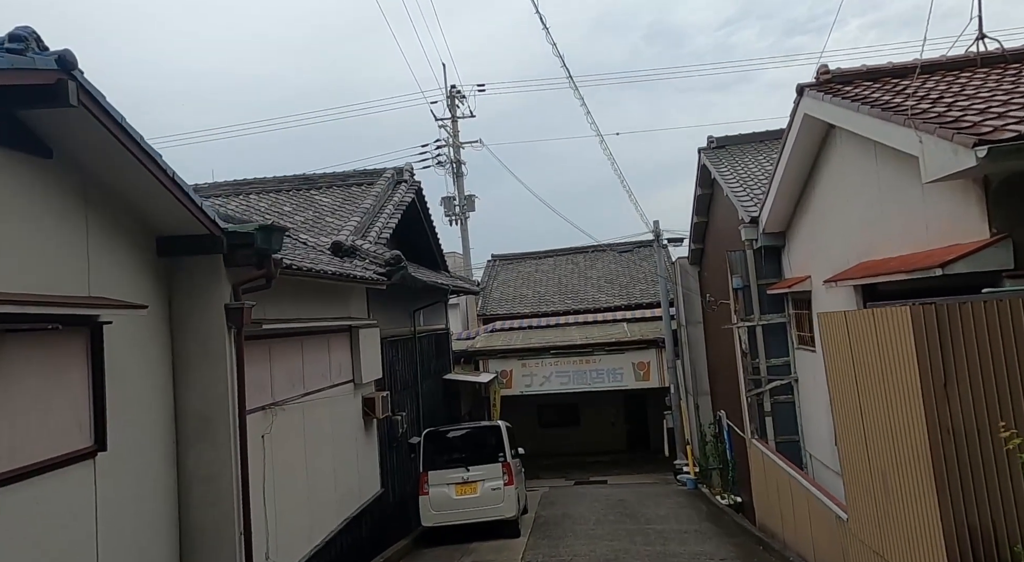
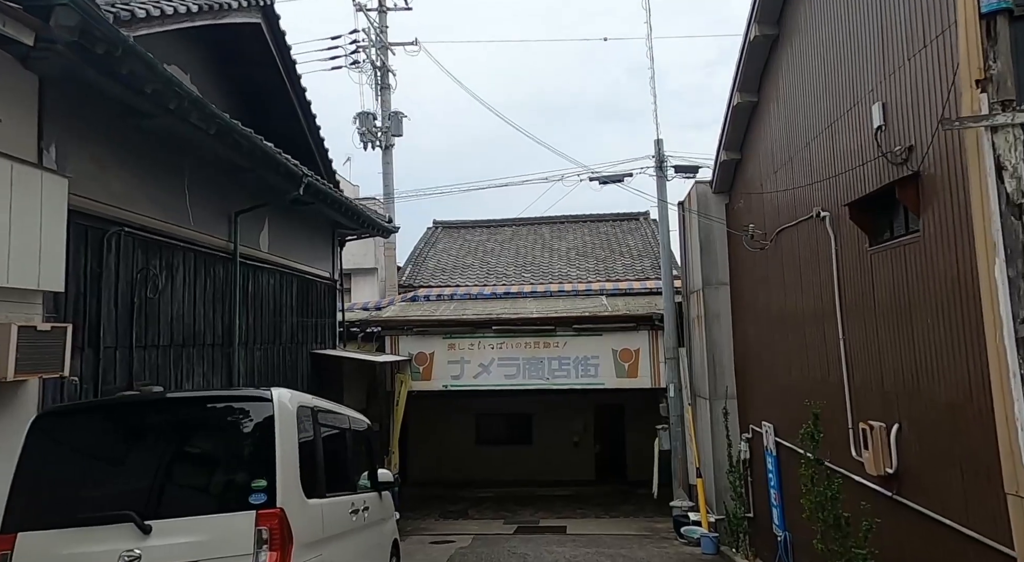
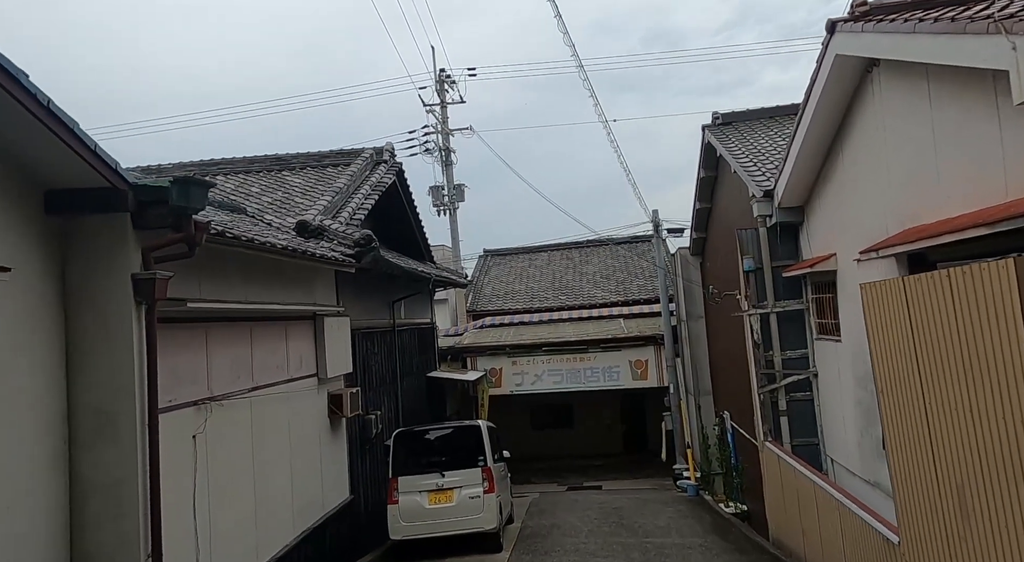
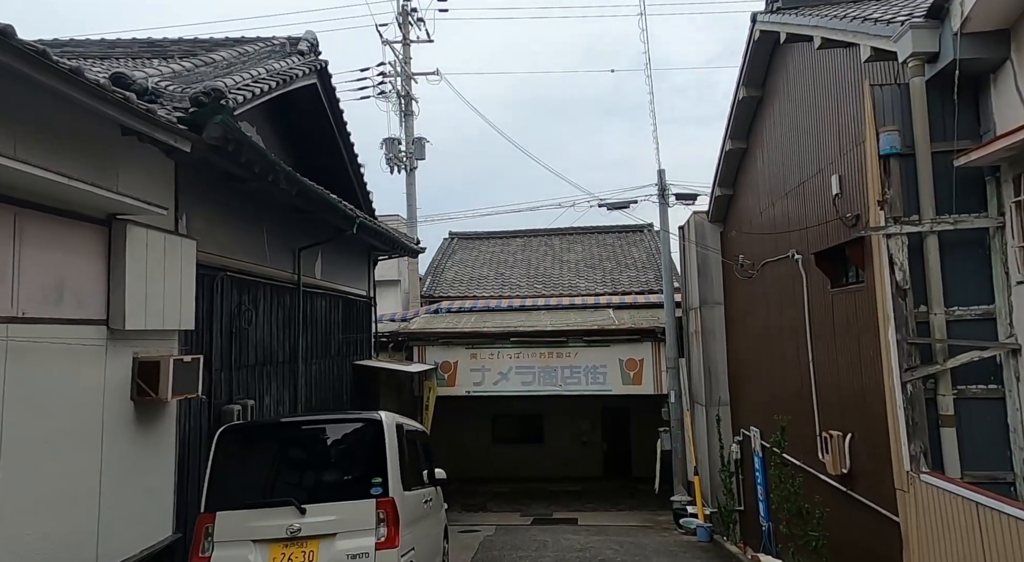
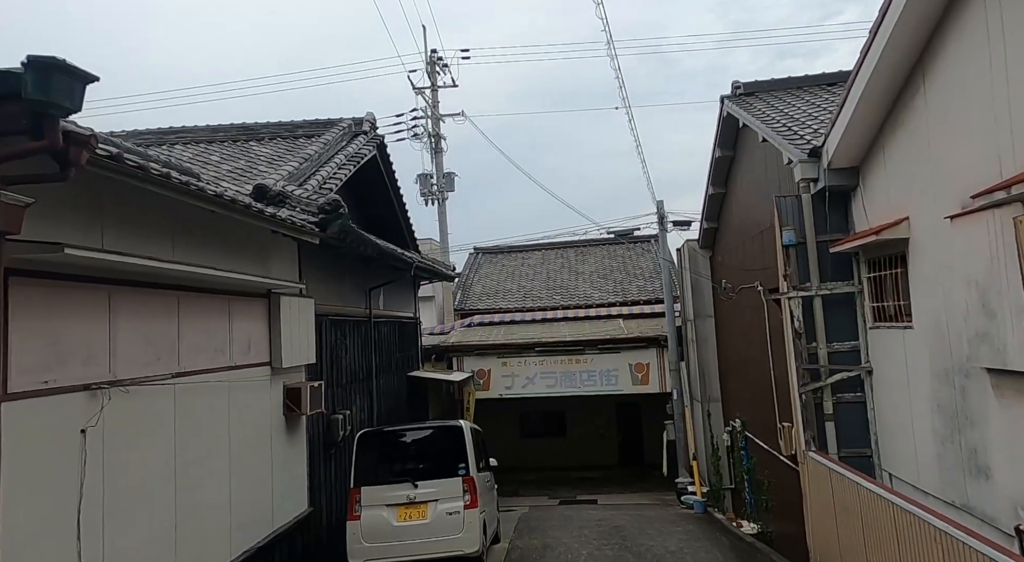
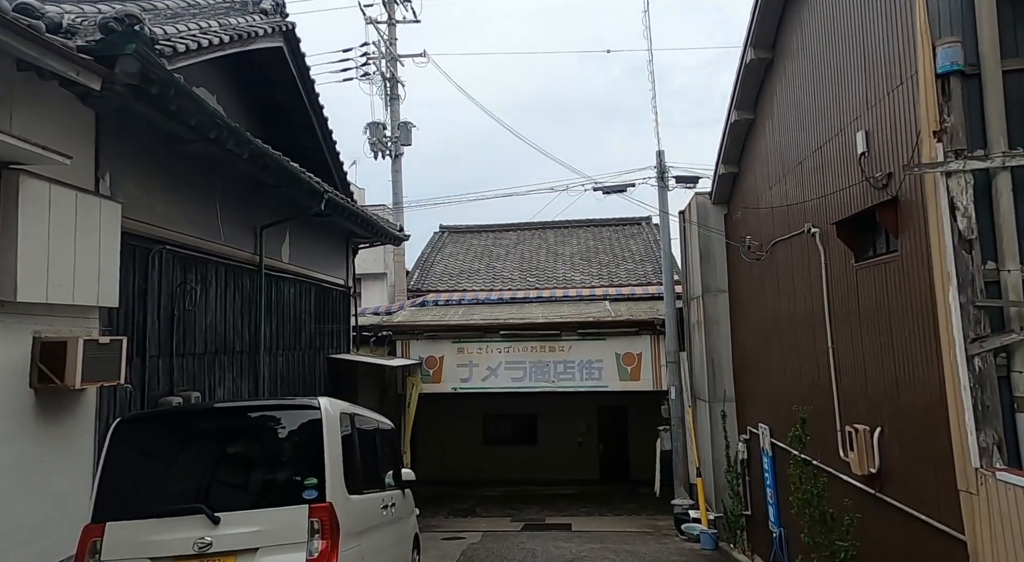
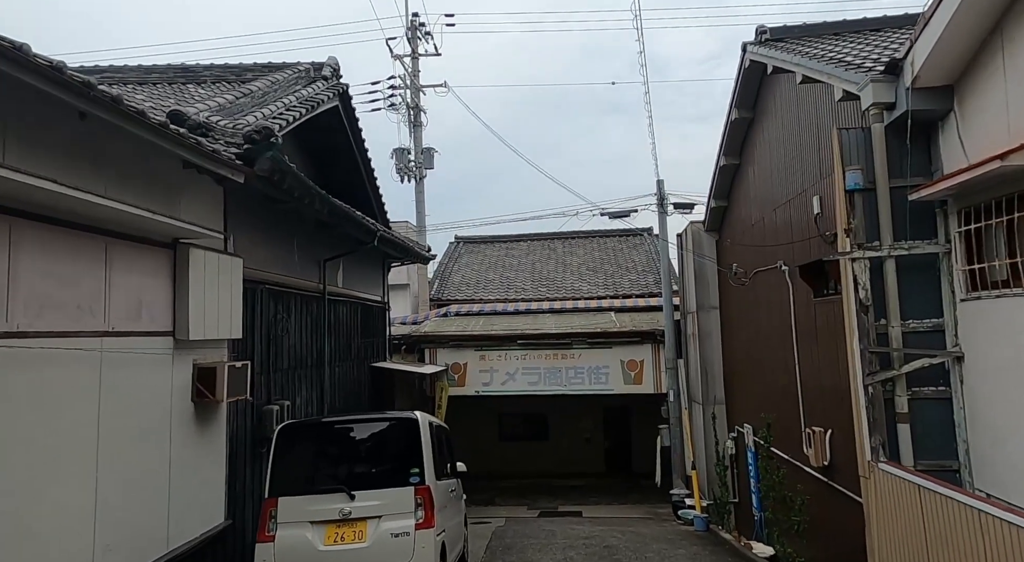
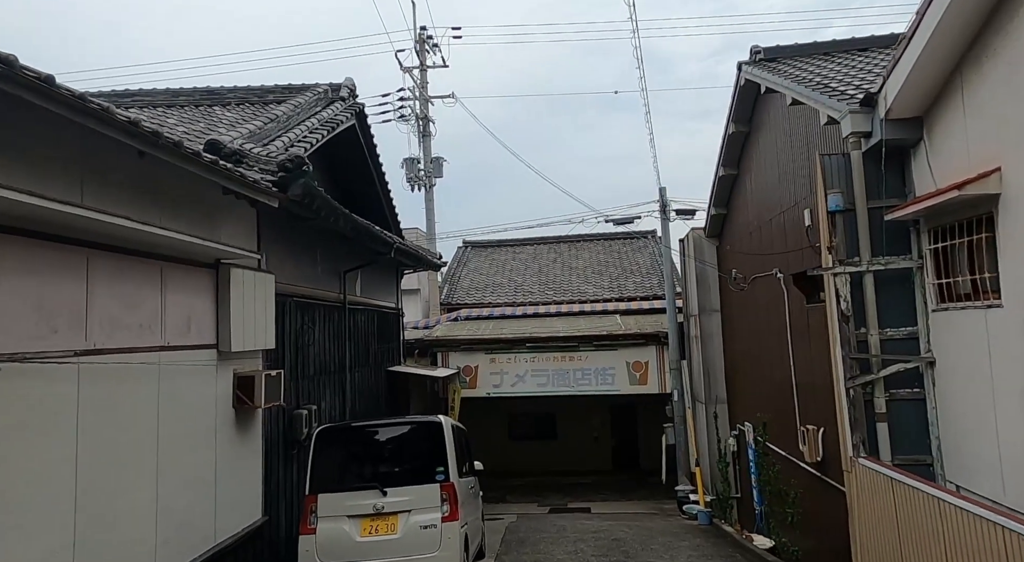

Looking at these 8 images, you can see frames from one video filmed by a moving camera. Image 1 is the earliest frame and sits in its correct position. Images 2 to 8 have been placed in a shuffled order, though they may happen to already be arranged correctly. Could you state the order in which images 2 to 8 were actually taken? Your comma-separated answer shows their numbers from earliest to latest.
3, 5, 8, 7, 4, 6, 2
